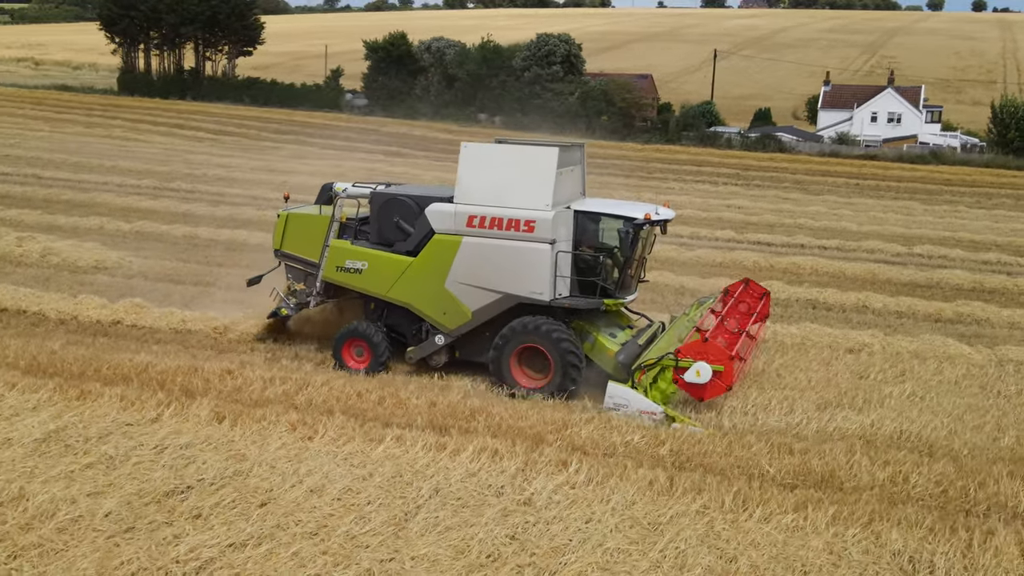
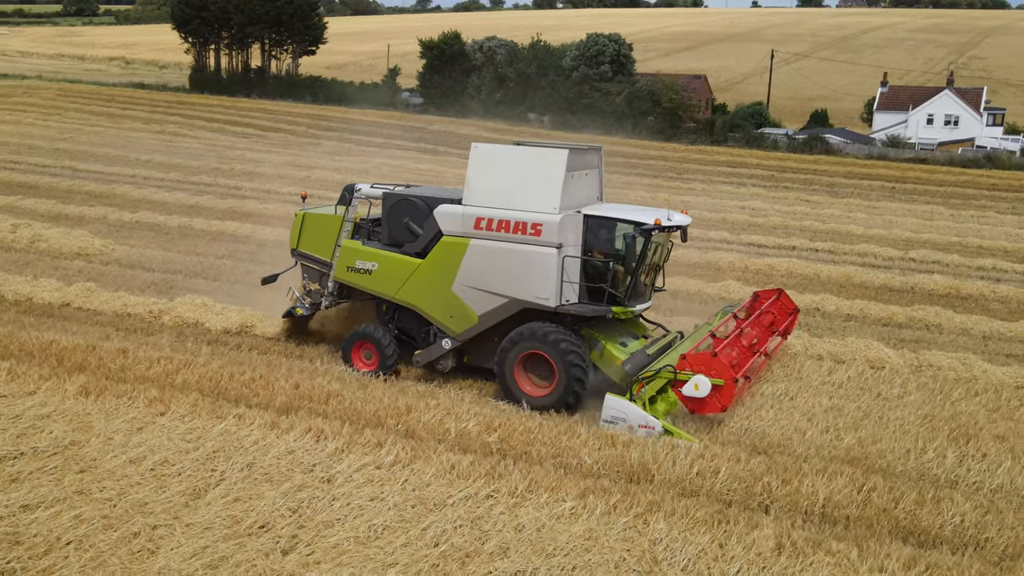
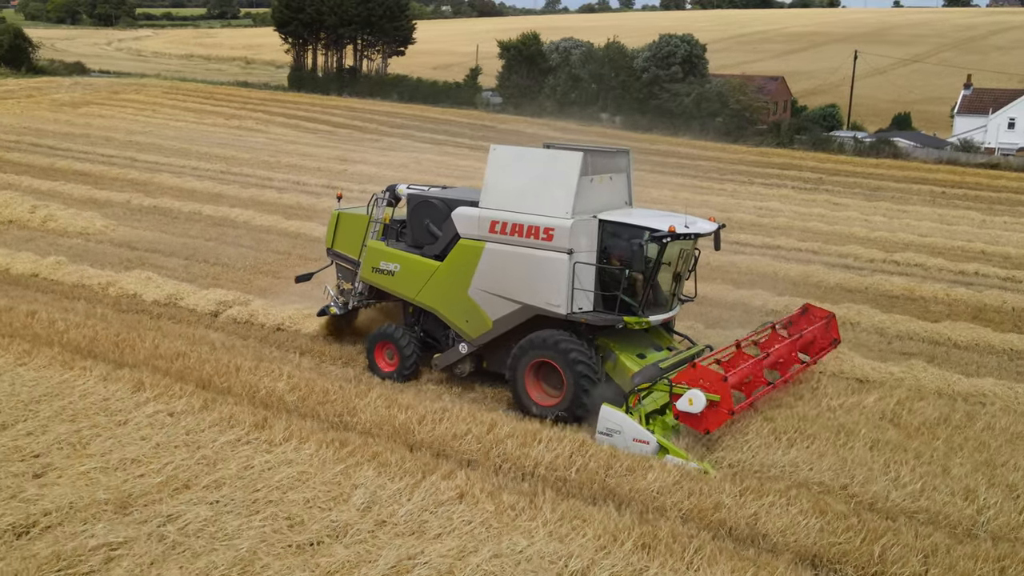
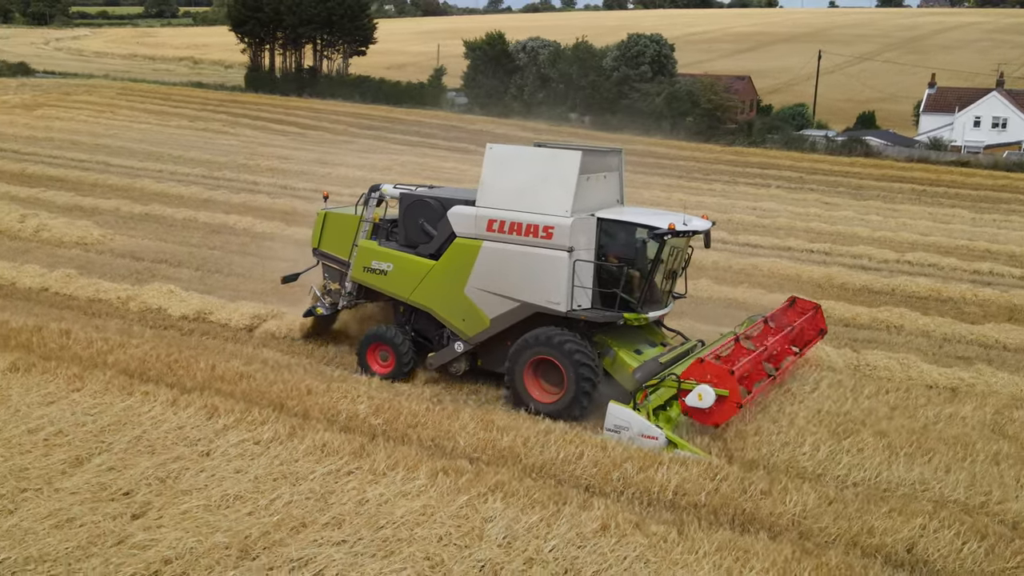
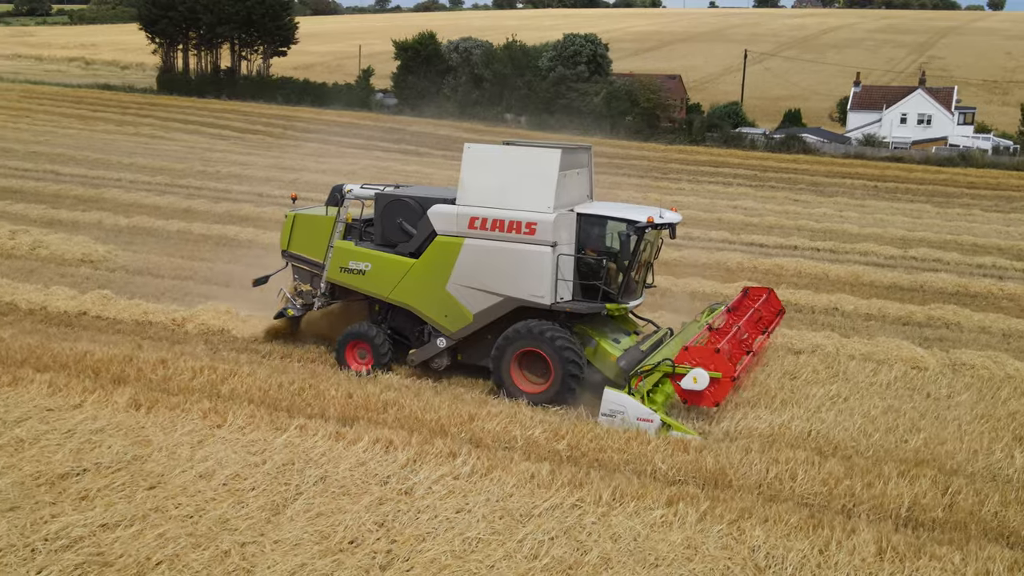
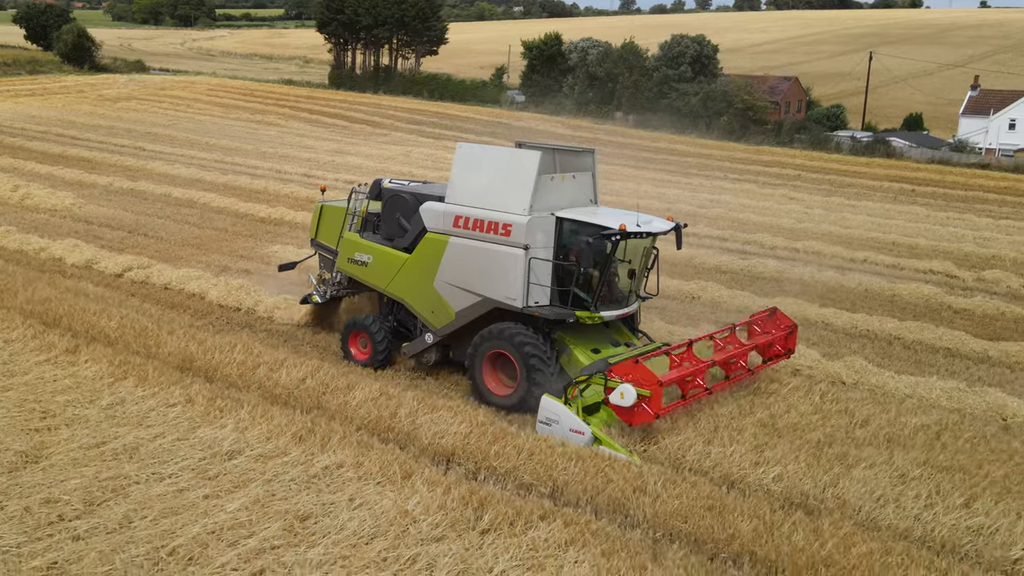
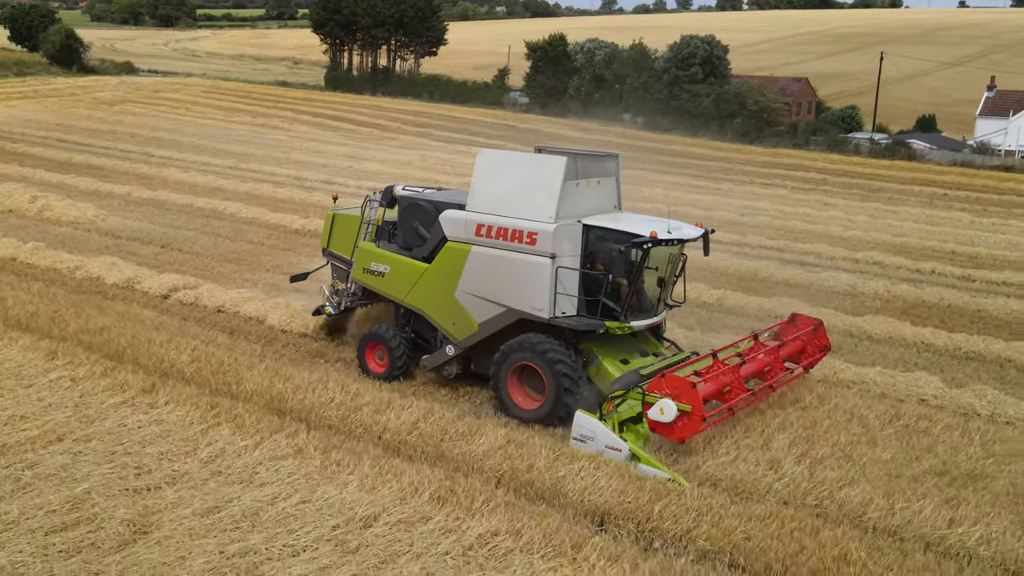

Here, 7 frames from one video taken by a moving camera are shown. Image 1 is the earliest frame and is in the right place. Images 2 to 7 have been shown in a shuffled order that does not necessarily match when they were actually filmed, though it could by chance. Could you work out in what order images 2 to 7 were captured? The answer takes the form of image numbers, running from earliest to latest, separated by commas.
5, 2, 4, 3, 7, 6
